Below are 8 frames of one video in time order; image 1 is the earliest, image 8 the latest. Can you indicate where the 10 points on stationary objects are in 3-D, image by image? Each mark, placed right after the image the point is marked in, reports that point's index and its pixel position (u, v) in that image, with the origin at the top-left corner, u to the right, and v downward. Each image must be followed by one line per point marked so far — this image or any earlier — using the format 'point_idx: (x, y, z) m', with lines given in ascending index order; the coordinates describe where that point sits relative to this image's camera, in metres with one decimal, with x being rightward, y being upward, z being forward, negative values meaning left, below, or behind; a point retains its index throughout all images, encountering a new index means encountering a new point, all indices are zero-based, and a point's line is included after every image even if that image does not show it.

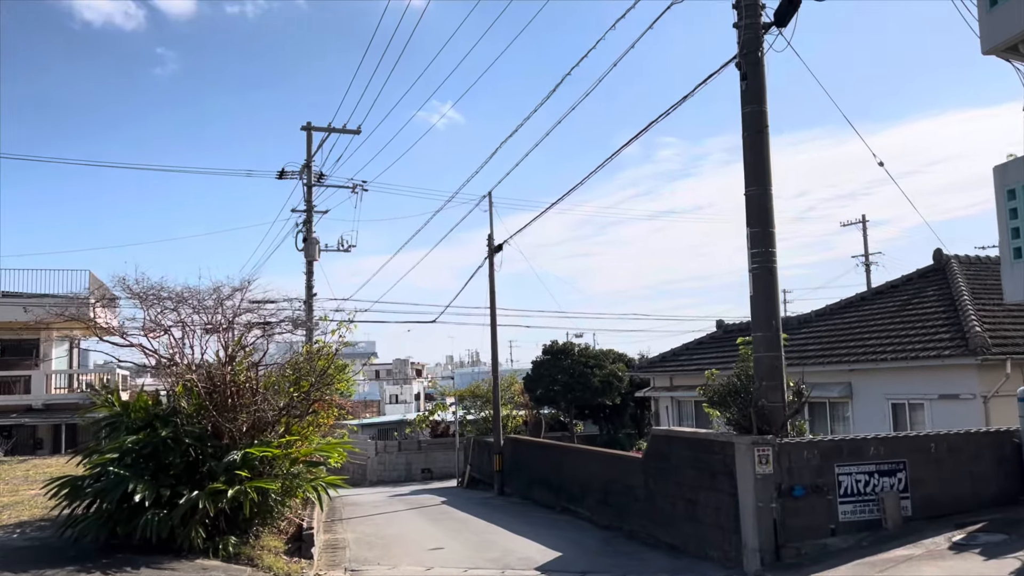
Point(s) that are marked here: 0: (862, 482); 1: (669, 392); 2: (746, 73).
0: (+3.4, -1.9, +7.5) m
1: (+3.8, -2.5, +18.8) m
2: (+2.5, +2.3, +8.1) m
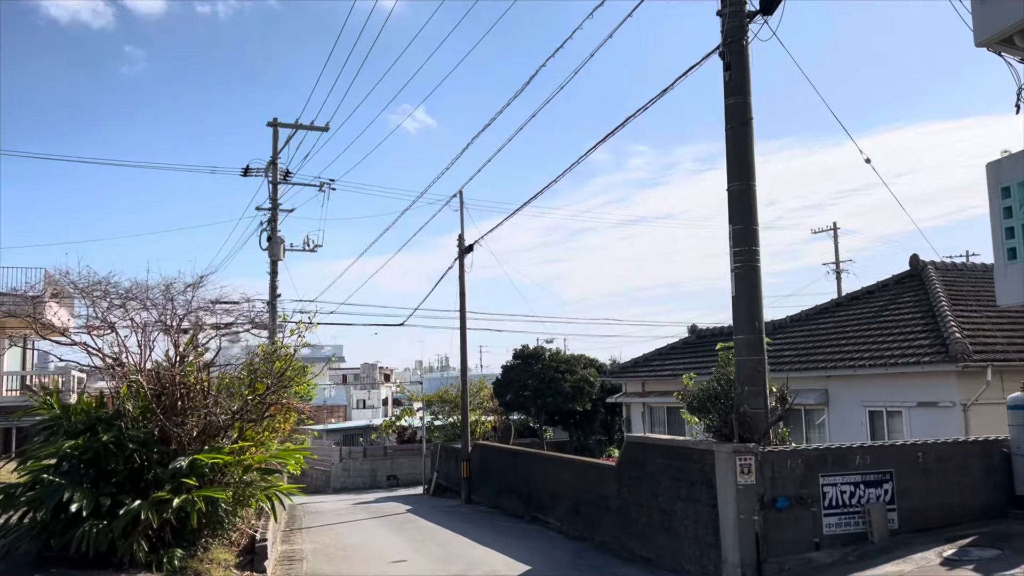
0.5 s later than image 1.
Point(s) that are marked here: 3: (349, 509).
0: (+3.1, -1.9, +7.2) m
1: (+3.1, -2.6, +18.5) m
2: (+2.2, +2.3, +7.7) m
3: (-4.2, -5.7, +19.6) m
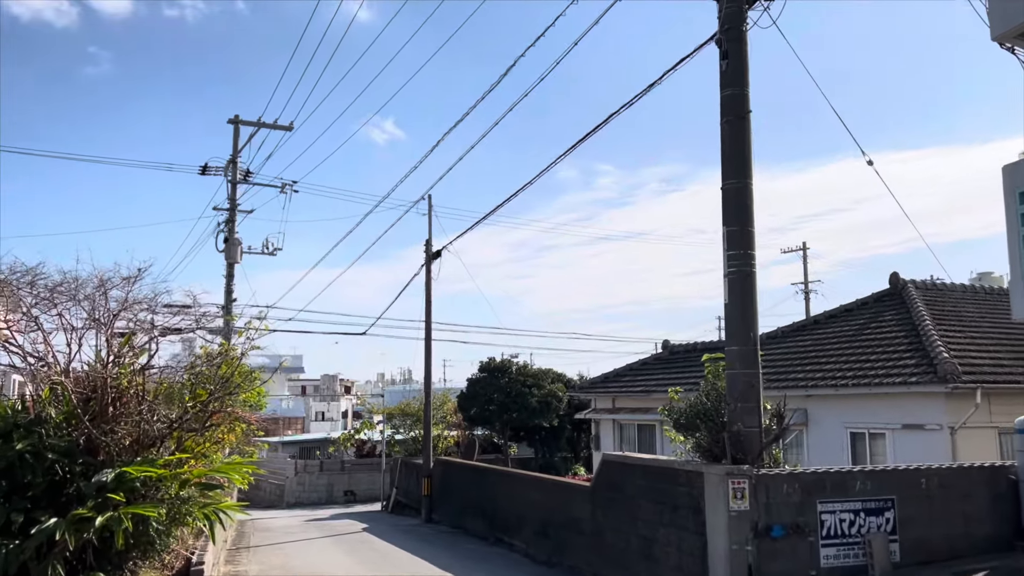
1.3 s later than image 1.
0: (+2.9, -2.0, +6.5) m
1: (+2.3, -2.9, +17.8) m
2: (+2.0, +2.2, +7.1) m
3: (-5.1, -5.8, +18.5) m
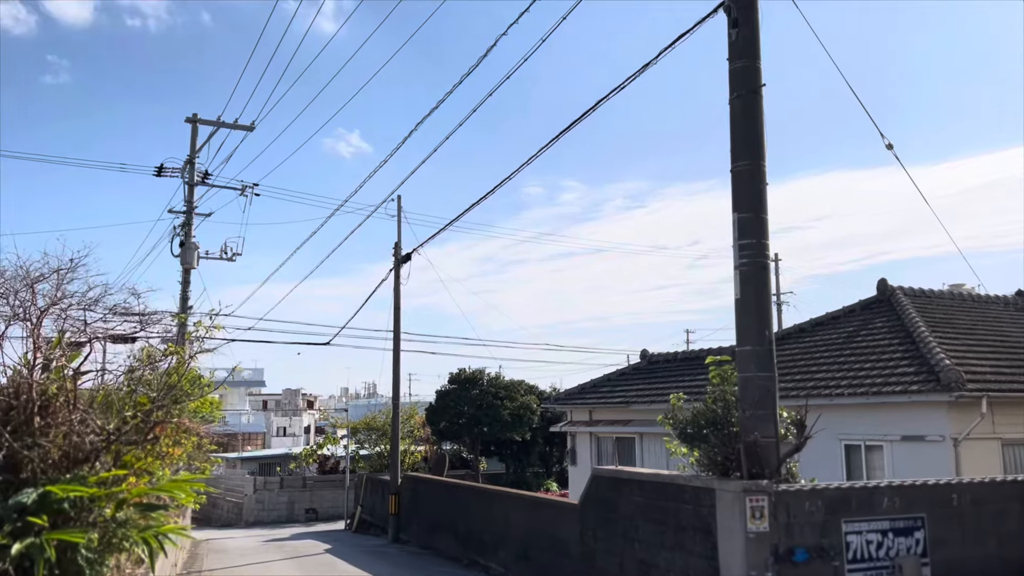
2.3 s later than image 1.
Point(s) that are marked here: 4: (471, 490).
0: (+2.8, -1.9, +5.8) m
1: (+1.7, -3.1, +17.0) m
2: (+1.9, +2.2, +6.4) m
3: (-5.7, -5.9, +17.4) m
4: (-0.6, -3.1, +11.9) m
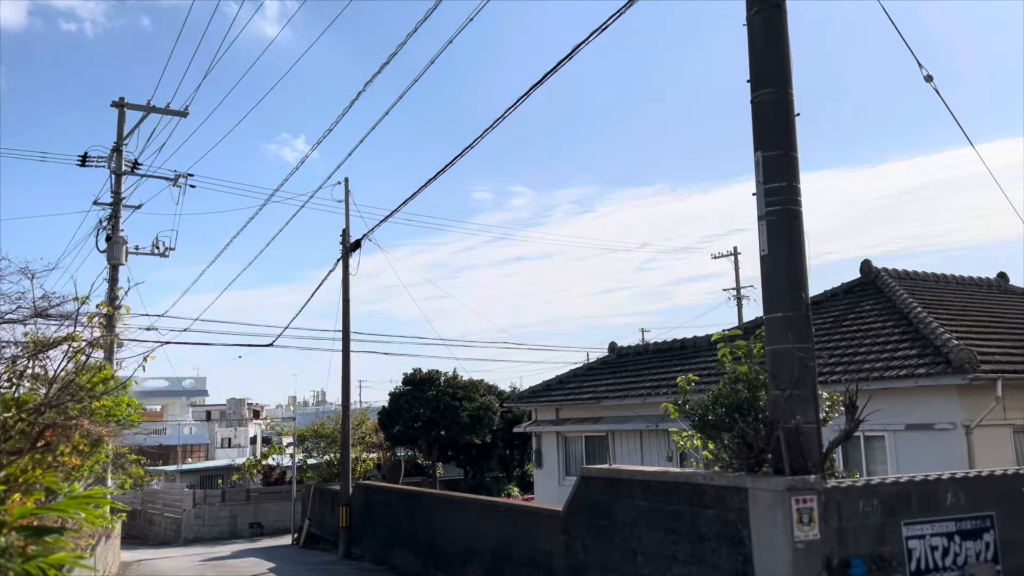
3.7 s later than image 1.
0: (+2.7, -1.6, +4.8) m
1: (+0.9, -2.9, +15.9) m
2: (+1.7, +2.5, +5.4) m
3: (-6.5, -5.8, +15.7) m
4: (-1.1, -2.9, +10.6) m
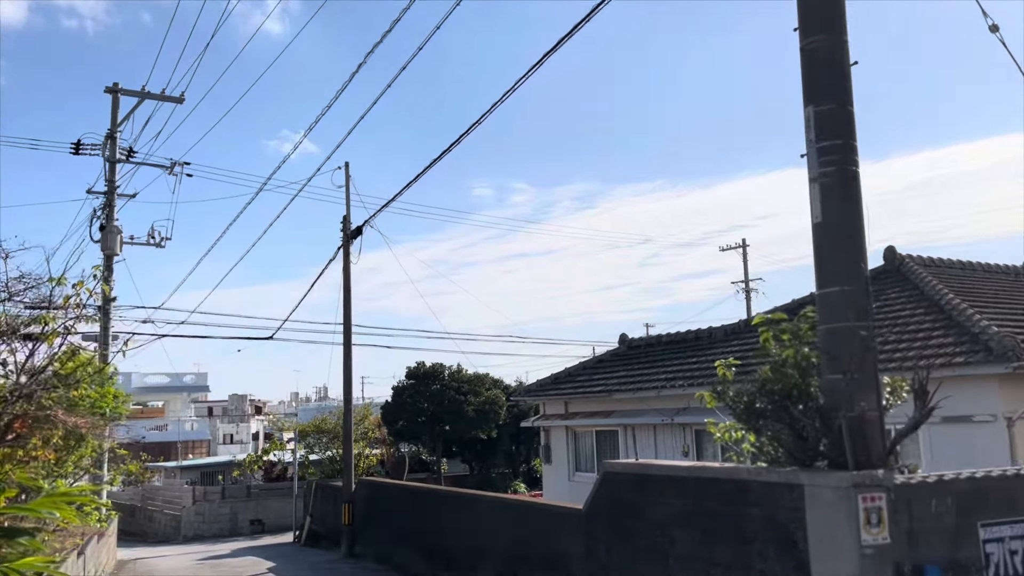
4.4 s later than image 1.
0: (+2.8, -1.5, +4.2) m
1: (+1.0, -2.7, +15.3) m
2: (+1.8, +2.7, +4.8) m
3: (-6.3, -5.6, +15.2) m
4: (-1.0, -2.7, +10.0) m
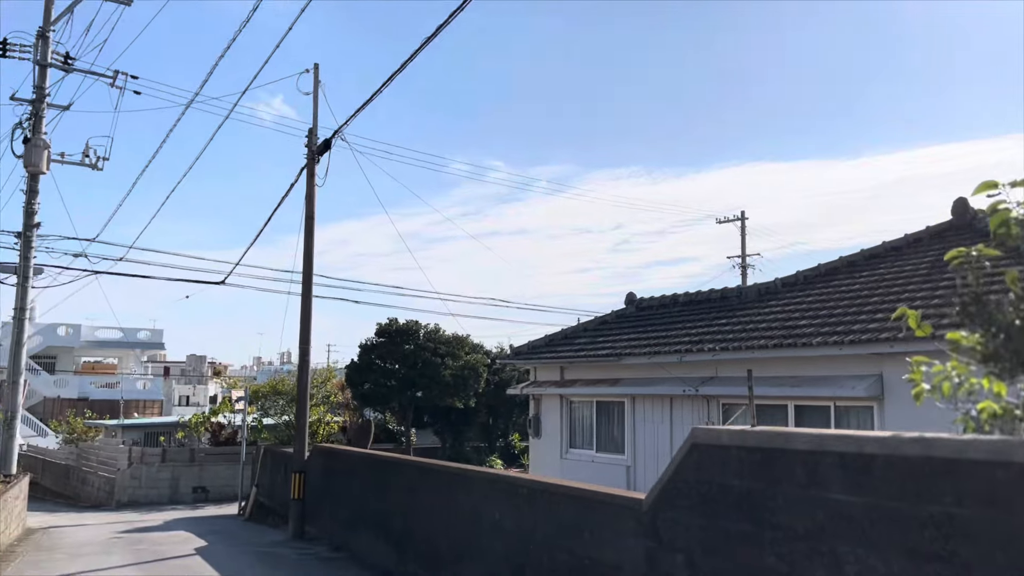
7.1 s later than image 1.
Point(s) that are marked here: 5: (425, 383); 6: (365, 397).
0: (+3.0, -0.9, +2.0) m
1: (+0.8, -1.7, +13.1) m
2: (+2.3, +3.3, +2.5) m
3: (-6.7, -4.2, +12.8) m
4: (-1.0, -1.8, +7.8) m
5: (-2.3, -2.5, +19.6) m
6: (-3.8, -2.8, +19.6) m
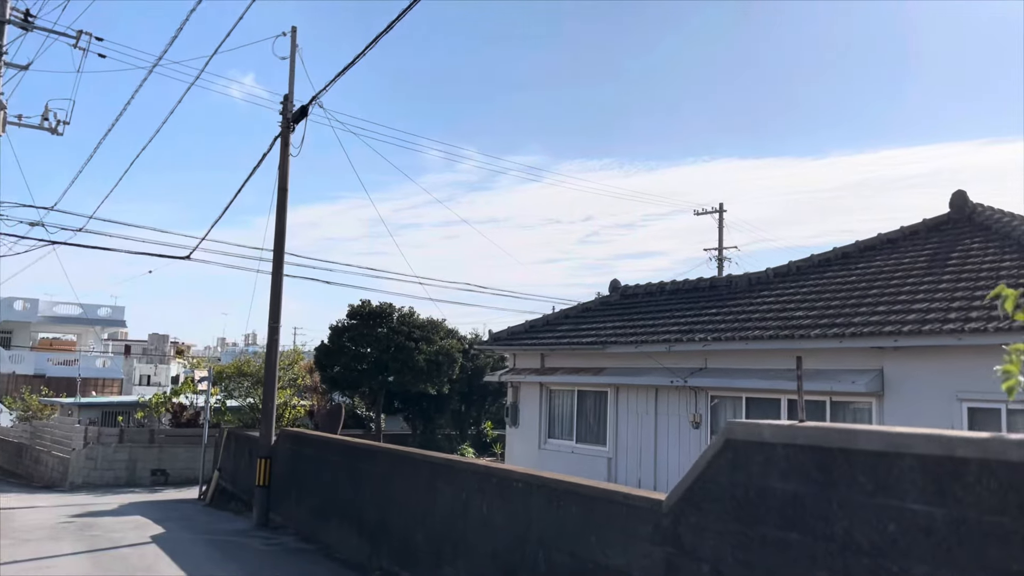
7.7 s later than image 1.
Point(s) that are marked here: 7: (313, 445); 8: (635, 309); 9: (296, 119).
0: (+3.1, -0.9, +1.7) m
1: (+0.5, -1.5, +12.7) m
2: (+2.5, +3.3, +2.0) m
3: (-7.1, -3.8, +12.1) m
4: (-1.1, -1.6, +7.2) m
5: (-2.9, -2.0, +19.0) m
6: (-4.4, -2.3, +19.0) m
7: (-2.6, -2.0, +9.9) m
8: (+2.0, -0.4, +12.6) m
9: (-3.0, +2.4, +10.8) m
